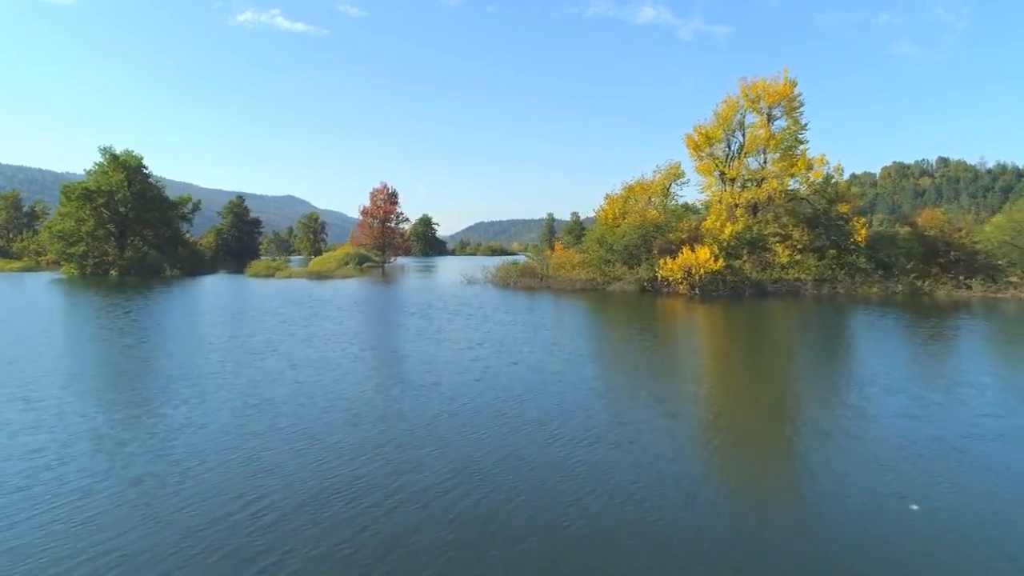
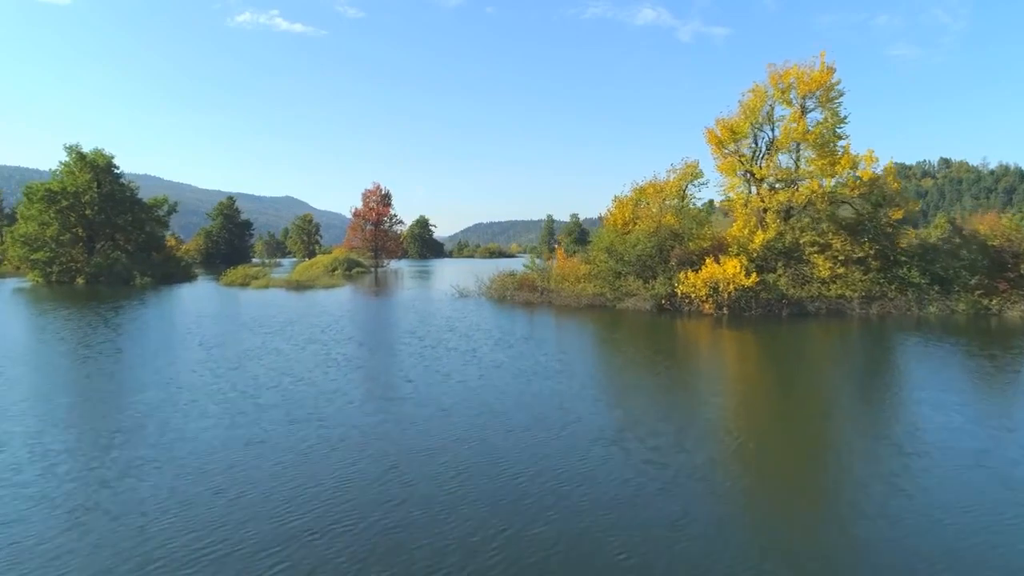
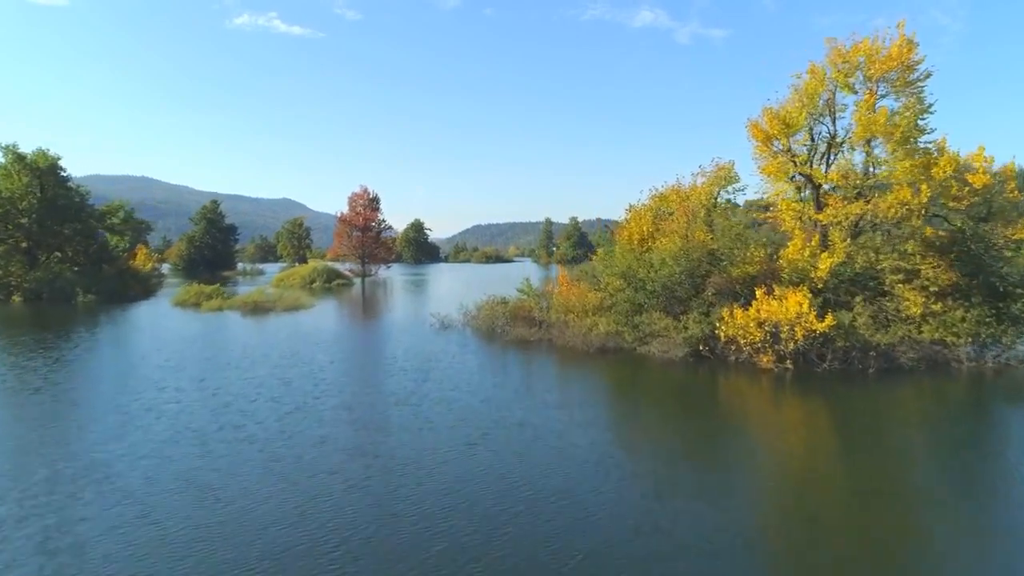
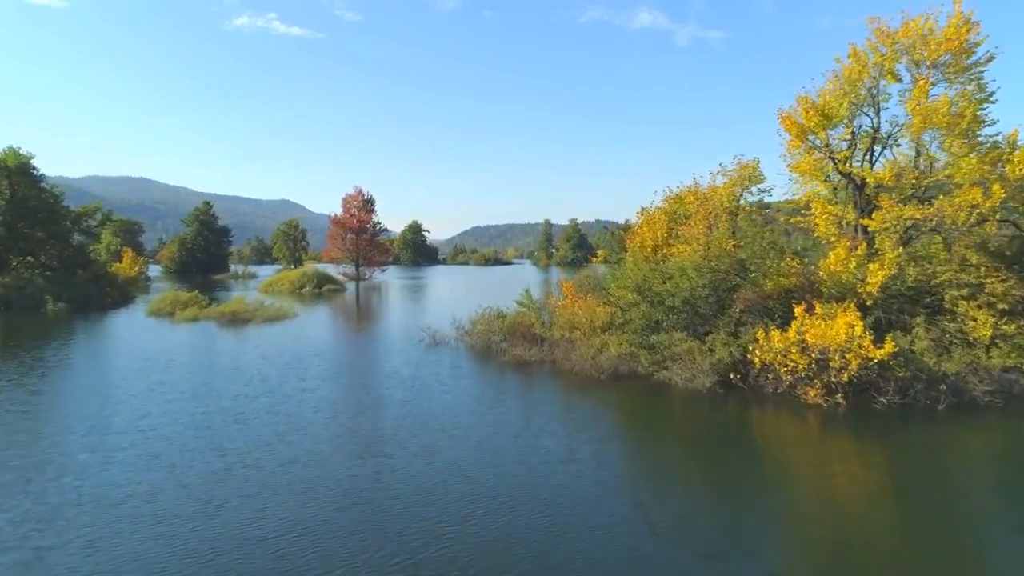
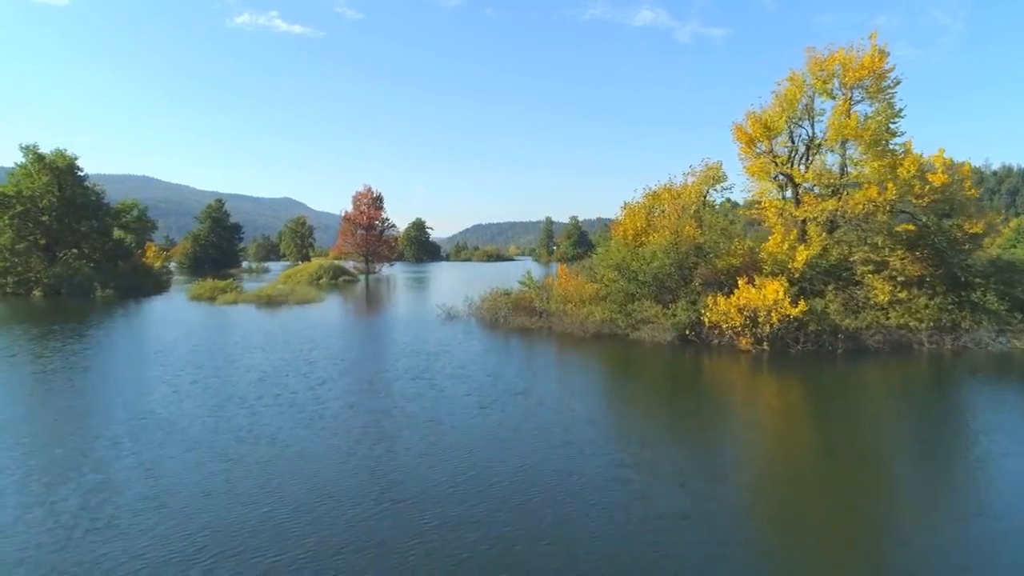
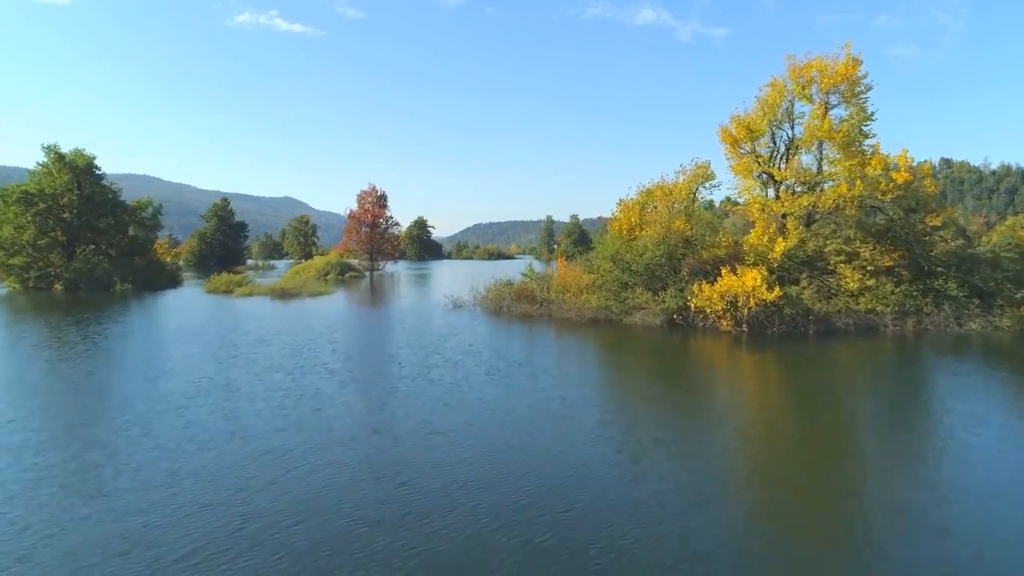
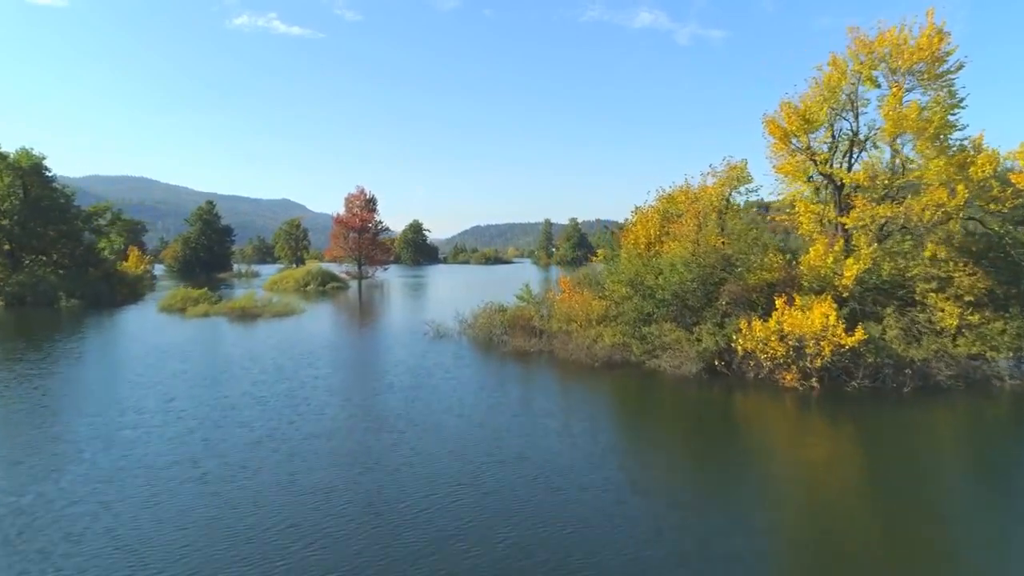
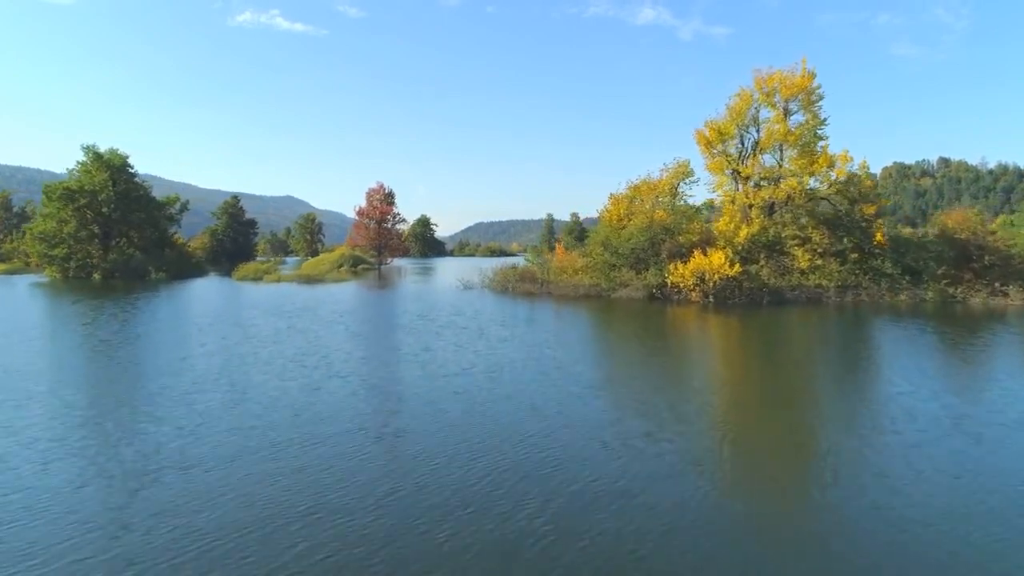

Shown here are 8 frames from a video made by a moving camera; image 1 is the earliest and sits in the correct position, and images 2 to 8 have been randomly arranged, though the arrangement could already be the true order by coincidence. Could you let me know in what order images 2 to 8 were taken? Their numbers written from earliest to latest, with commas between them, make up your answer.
8, 2, 6, 5, 3, 7, 4
